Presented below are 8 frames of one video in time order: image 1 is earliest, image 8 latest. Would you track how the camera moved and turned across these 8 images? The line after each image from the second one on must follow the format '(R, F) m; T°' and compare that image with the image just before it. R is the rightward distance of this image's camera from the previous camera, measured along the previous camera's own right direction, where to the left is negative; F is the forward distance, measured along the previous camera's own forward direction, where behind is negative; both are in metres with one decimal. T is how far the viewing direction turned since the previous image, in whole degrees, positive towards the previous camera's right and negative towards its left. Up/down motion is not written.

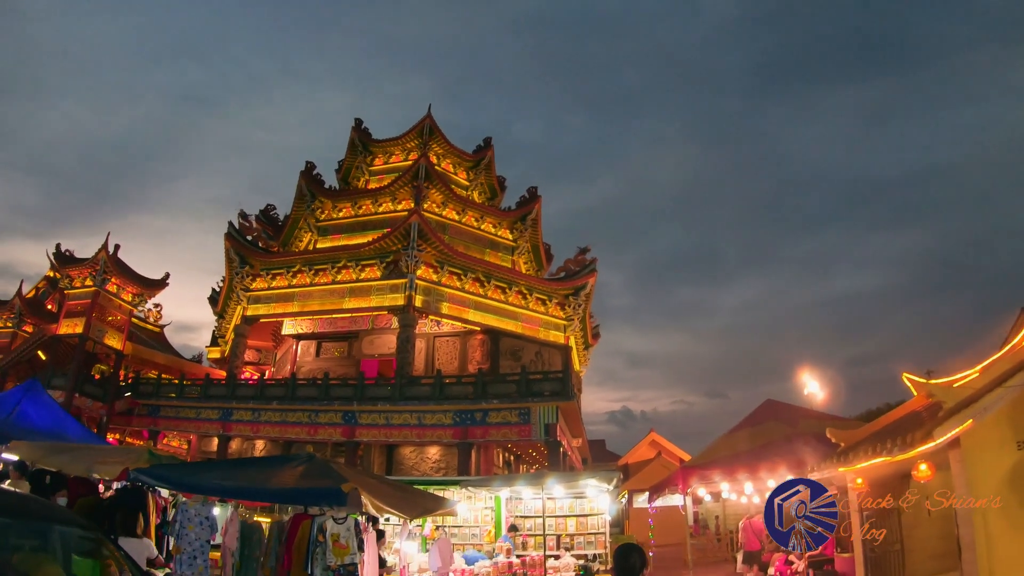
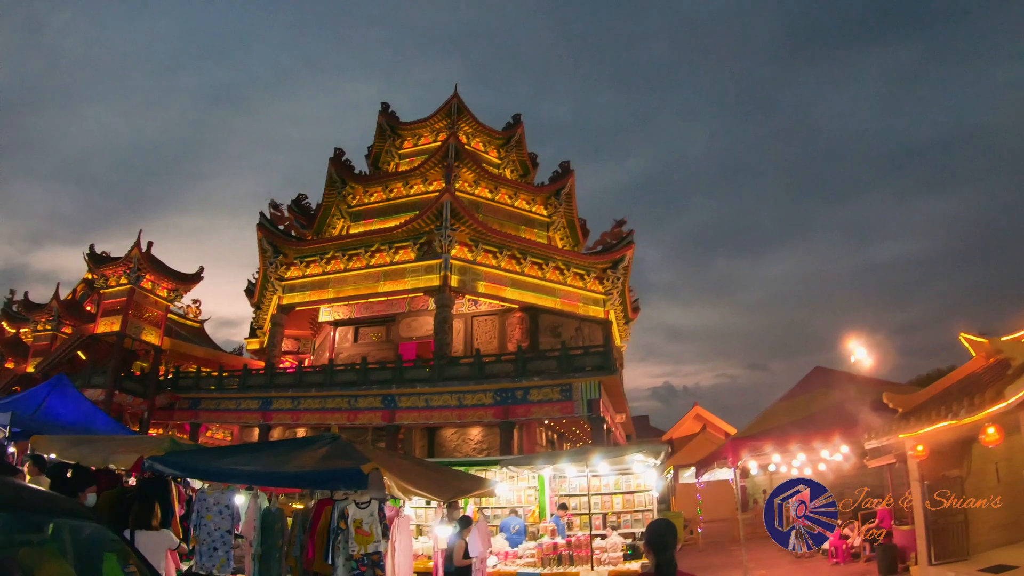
(0.0, +0.5) m; -3°
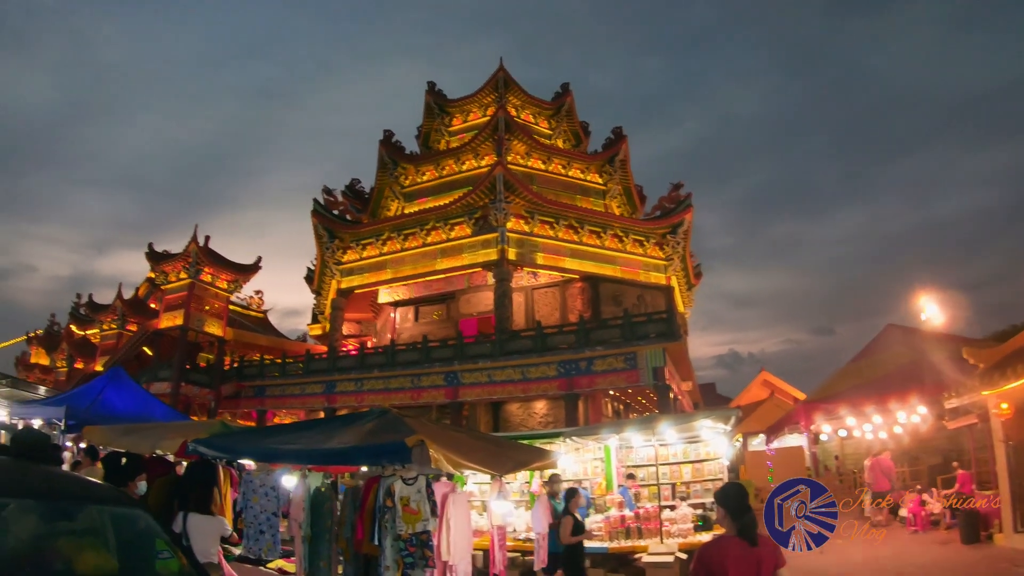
(0.0, +0.4) m; -5°
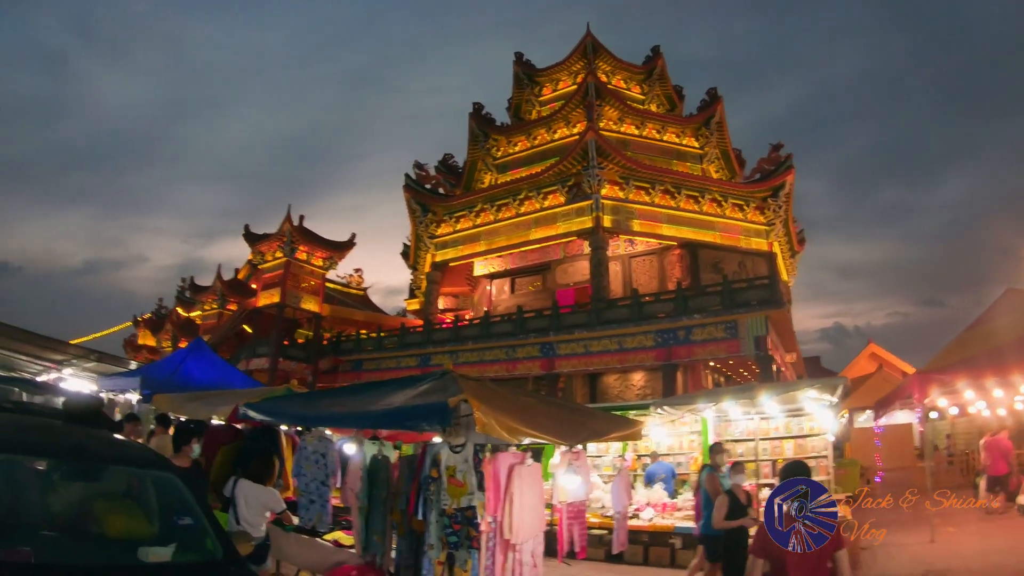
(+0.1, +0.6) m; -8°
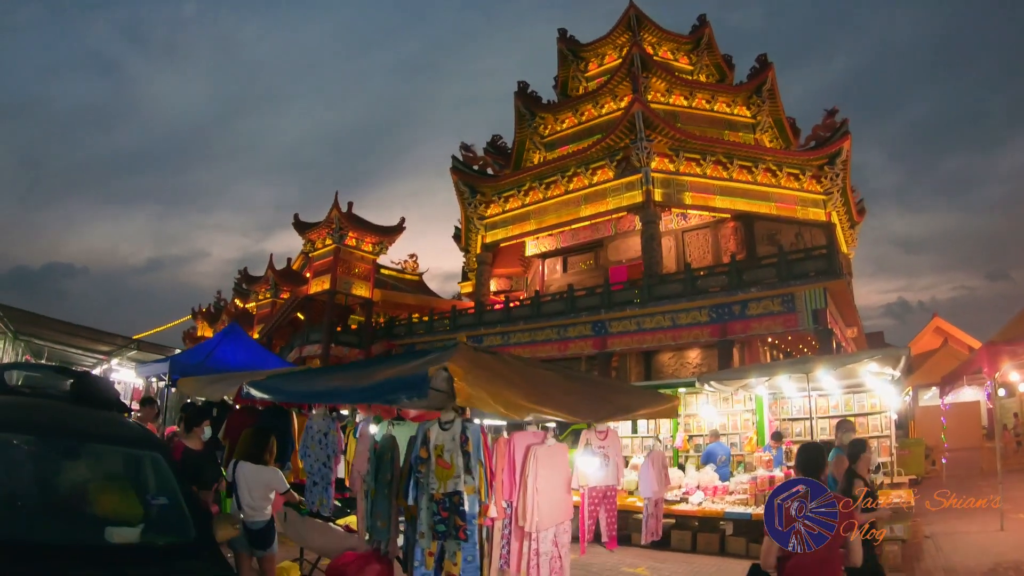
(+0.1, +0.3) m; -4°
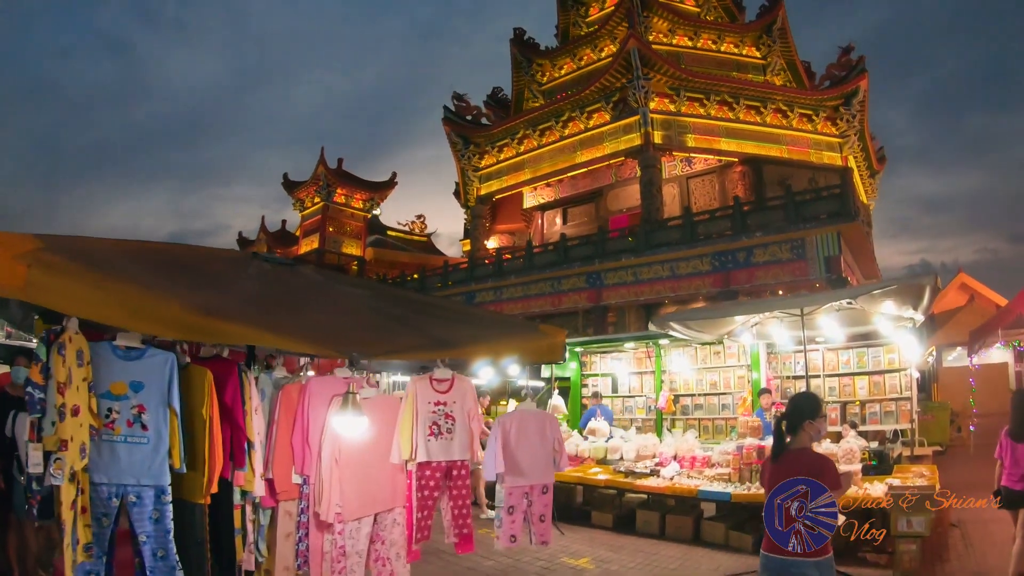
(+0.8, +1.3) m; -2°
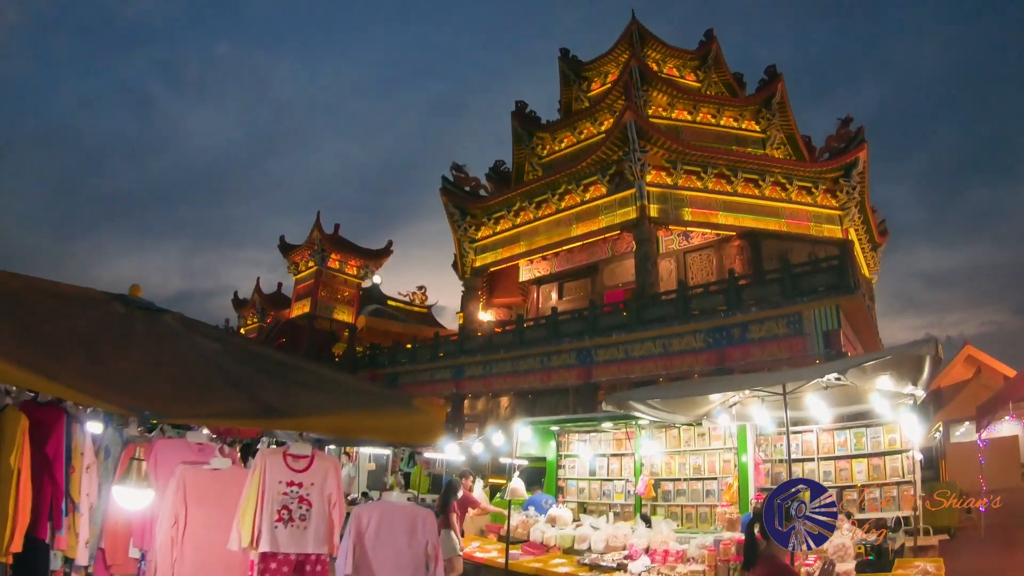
(+0.4, +0.4) m; 0°
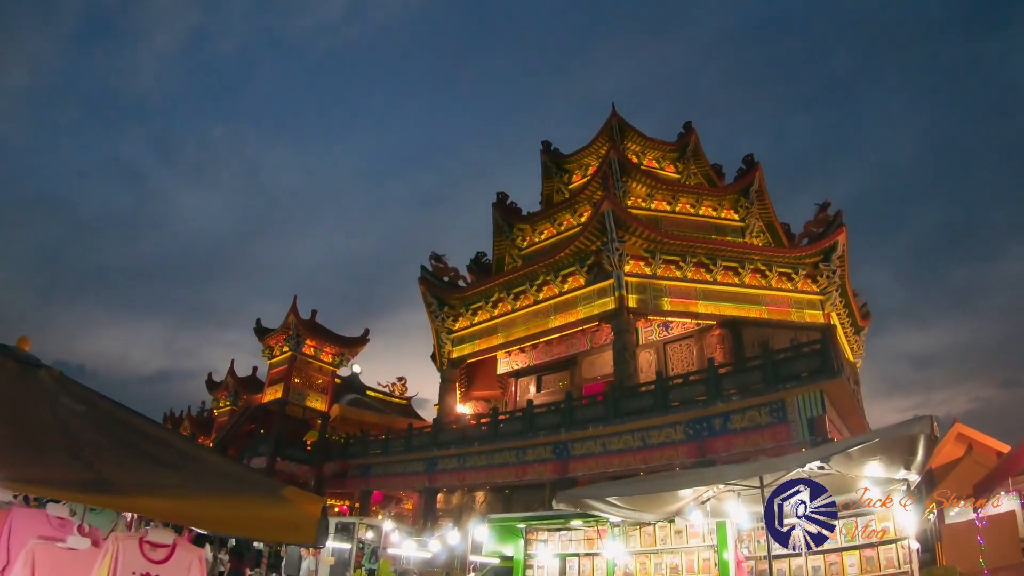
(+0.3, +0.2) m; +1°
